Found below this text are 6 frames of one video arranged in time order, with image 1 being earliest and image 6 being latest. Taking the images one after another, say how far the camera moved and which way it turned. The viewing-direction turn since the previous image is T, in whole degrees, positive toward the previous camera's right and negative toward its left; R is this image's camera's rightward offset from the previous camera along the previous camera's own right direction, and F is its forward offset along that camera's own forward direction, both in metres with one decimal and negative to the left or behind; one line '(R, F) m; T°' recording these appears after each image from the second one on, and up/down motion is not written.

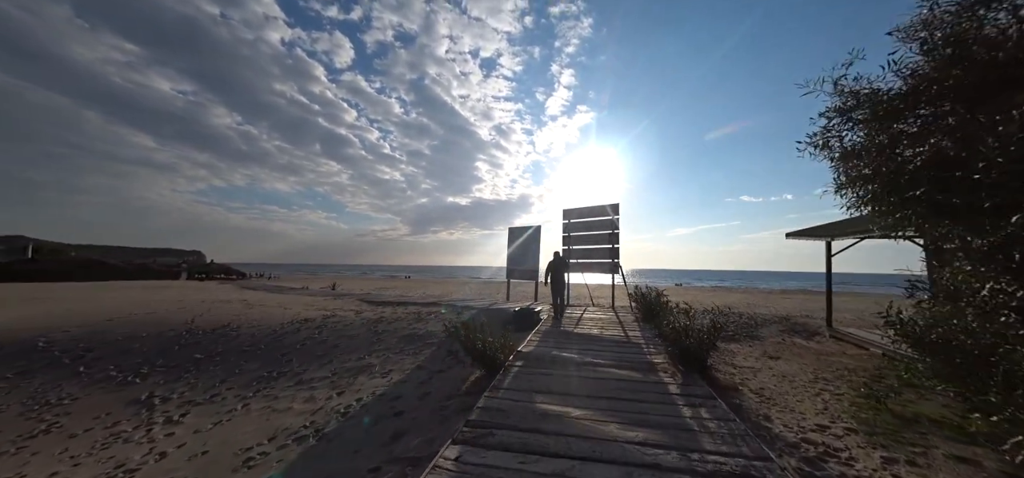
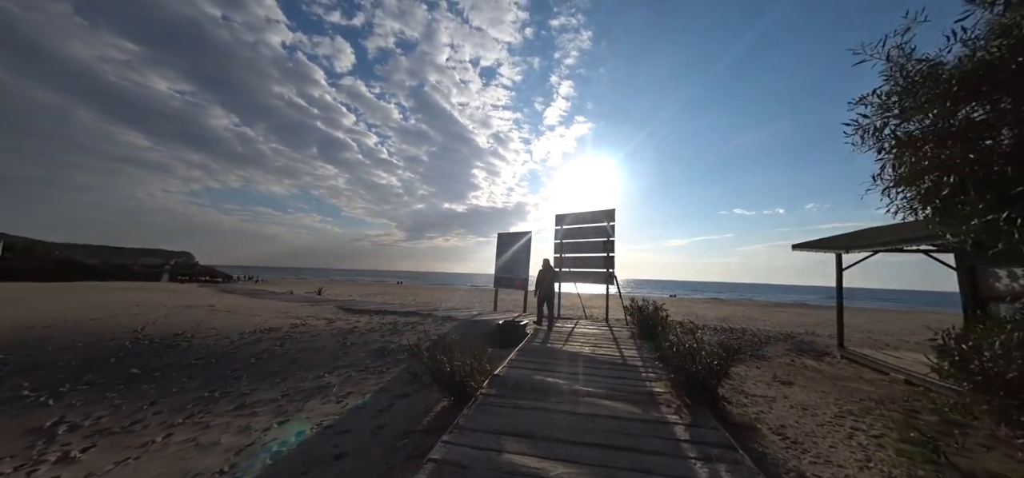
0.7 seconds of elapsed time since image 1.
(+0.2, +0.7) m; +1°
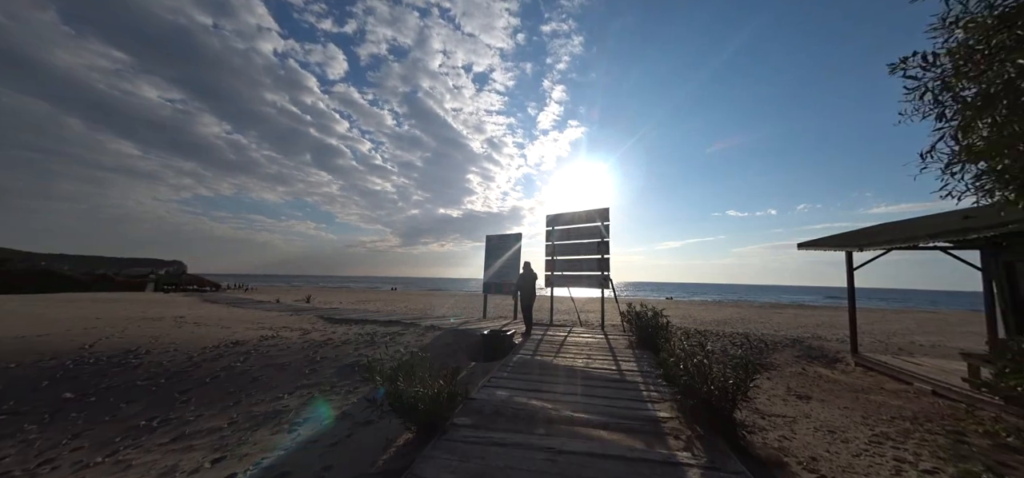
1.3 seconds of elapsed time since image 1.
(+0.2, +0.6) m; +1°
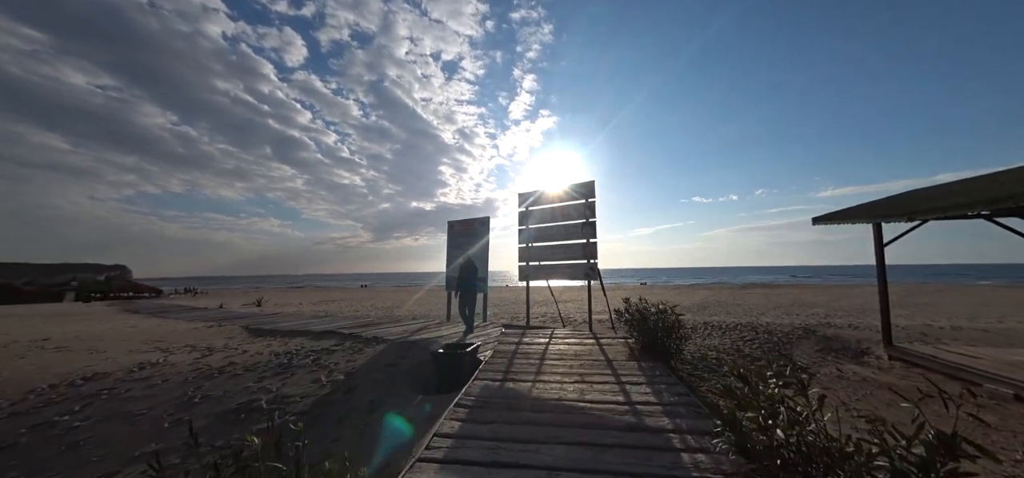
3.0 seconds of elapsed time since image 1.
(+0.2, +1.8) m; +4°
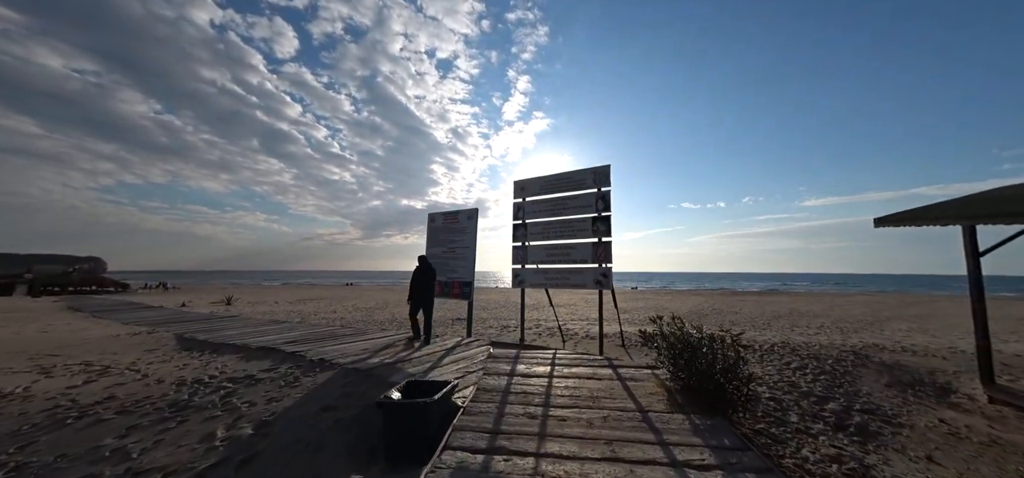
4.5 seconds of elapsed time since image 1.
(0.0, +1.5) m; +2°
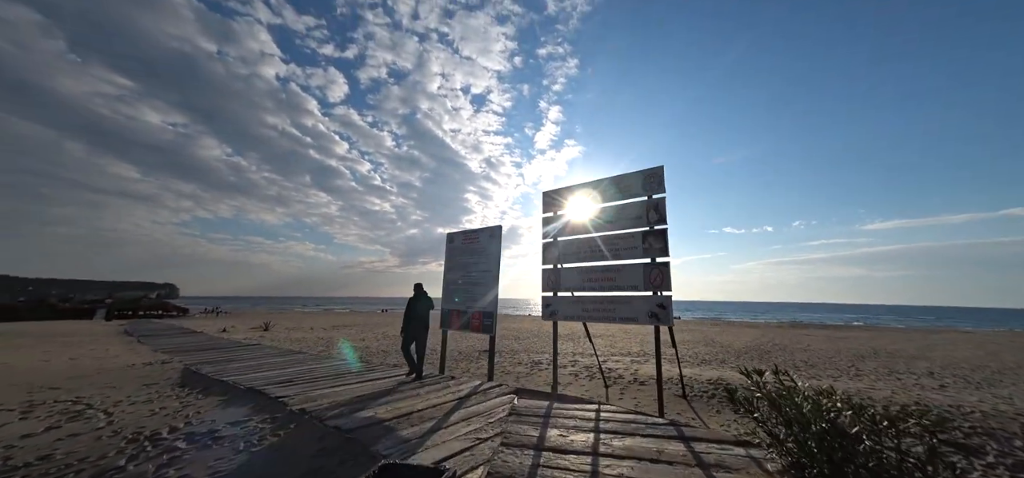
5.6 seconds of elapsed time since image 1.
(+0.1, +1.1) m; -6°
